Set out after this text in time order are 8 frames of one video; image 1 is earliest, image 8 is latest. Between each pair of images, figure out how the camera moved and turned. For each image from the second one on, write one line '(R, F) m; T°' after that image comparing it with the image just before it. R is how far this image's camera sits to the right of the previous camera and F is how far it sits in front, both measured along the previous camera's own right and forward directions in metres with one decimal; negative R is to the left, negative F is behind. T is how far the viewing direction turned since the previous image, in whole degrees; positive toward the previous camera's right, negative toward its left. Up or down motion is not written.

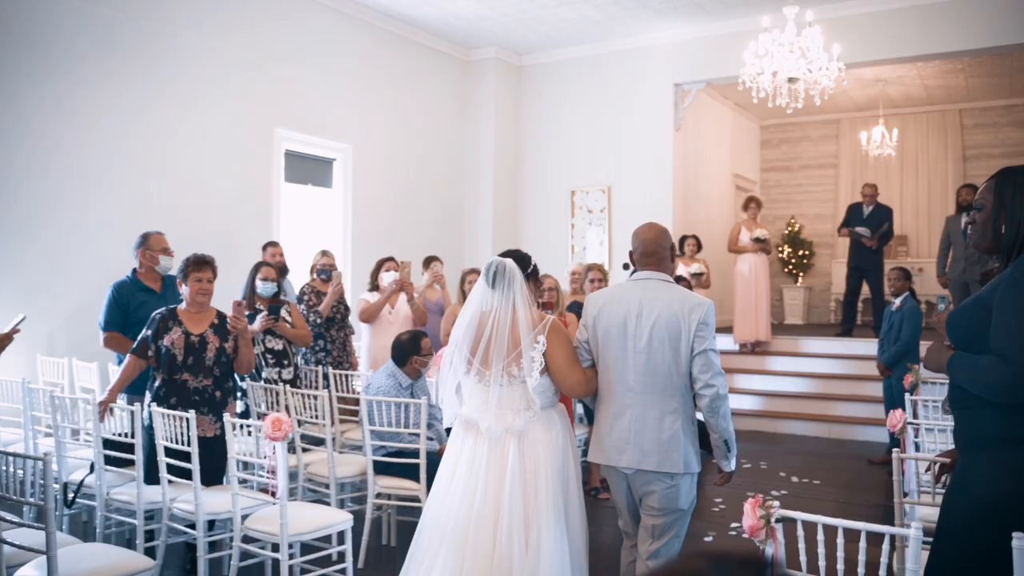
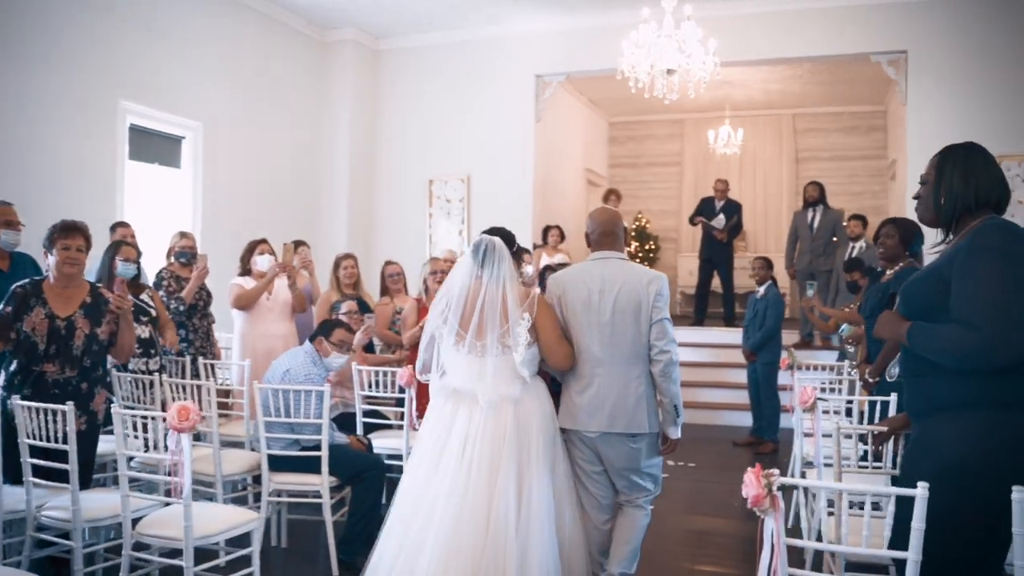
(-0.4, +0.2) m; +11°
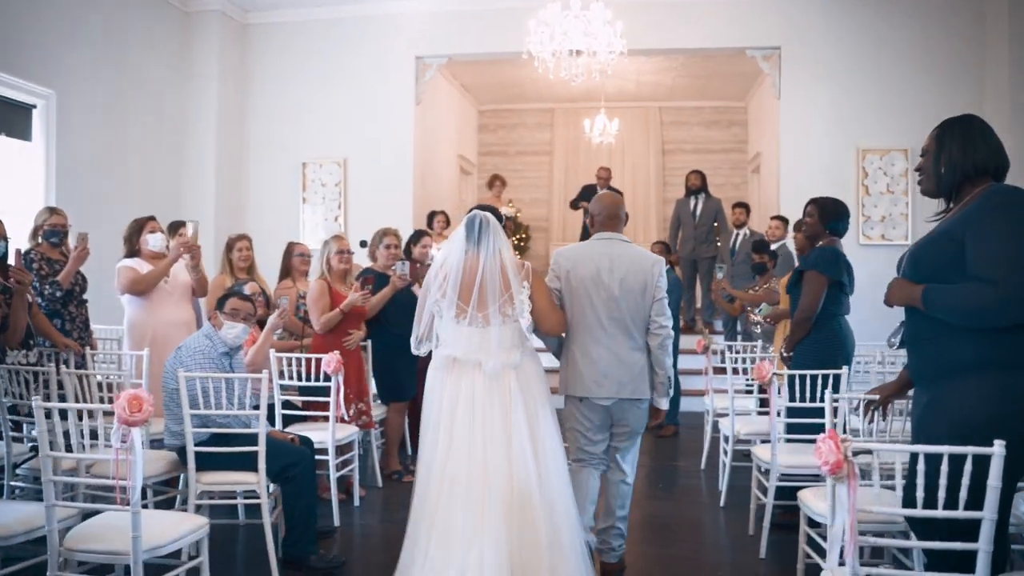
(-0.5, +0.3) m; +11°
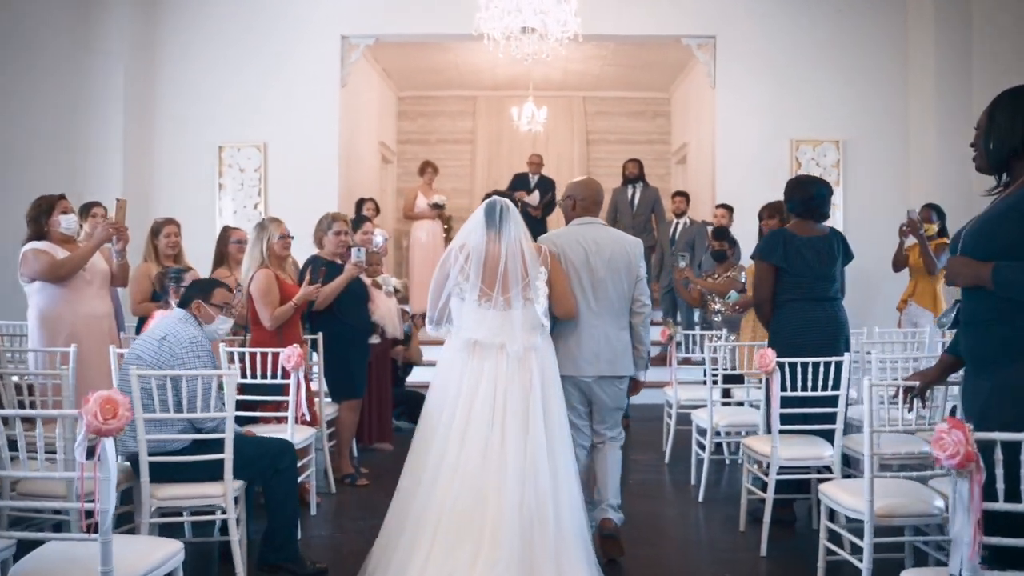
(-0.4, +0.3) m; +7°
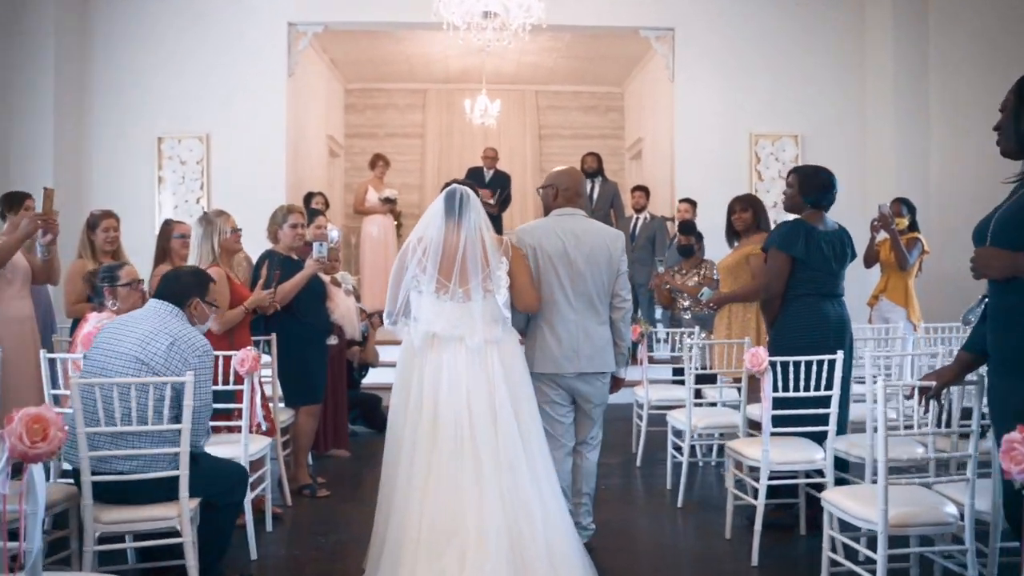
(-0.1, +0.3) m; +4°
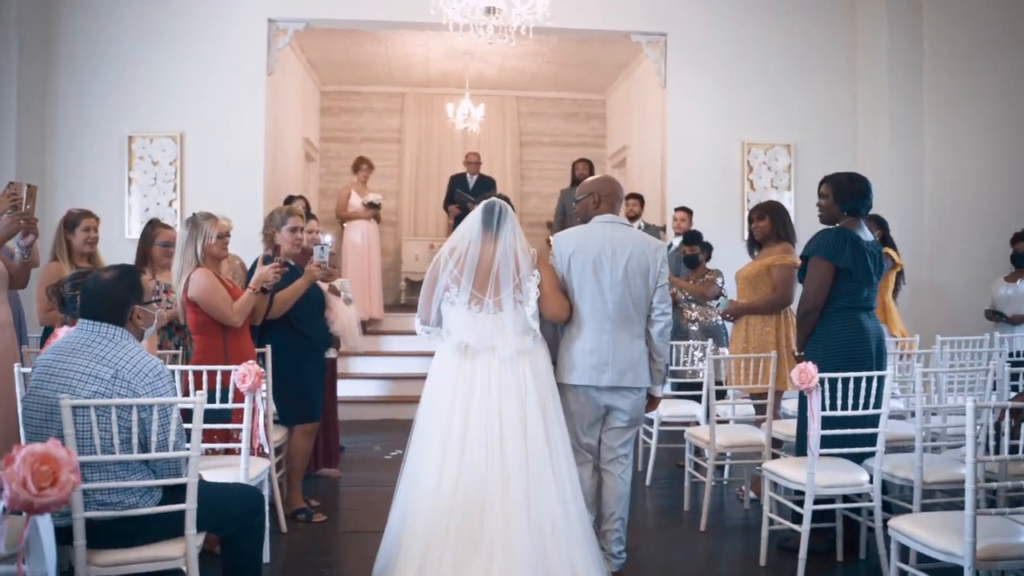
(-0.2, +0.3) m; +3°
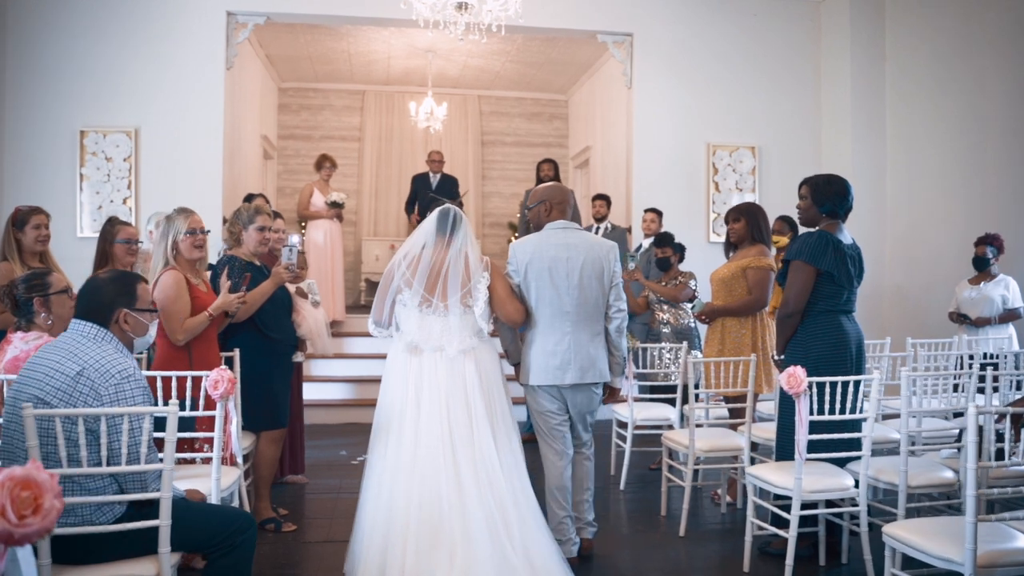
(-0.1, +0.1) m; +3°
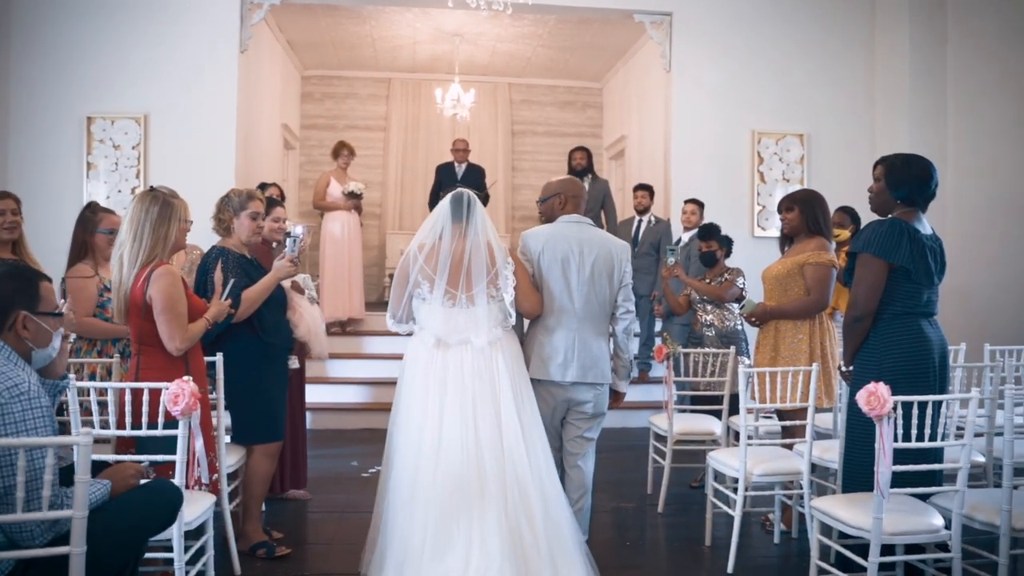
(0.0, +0.5) m; -2°
